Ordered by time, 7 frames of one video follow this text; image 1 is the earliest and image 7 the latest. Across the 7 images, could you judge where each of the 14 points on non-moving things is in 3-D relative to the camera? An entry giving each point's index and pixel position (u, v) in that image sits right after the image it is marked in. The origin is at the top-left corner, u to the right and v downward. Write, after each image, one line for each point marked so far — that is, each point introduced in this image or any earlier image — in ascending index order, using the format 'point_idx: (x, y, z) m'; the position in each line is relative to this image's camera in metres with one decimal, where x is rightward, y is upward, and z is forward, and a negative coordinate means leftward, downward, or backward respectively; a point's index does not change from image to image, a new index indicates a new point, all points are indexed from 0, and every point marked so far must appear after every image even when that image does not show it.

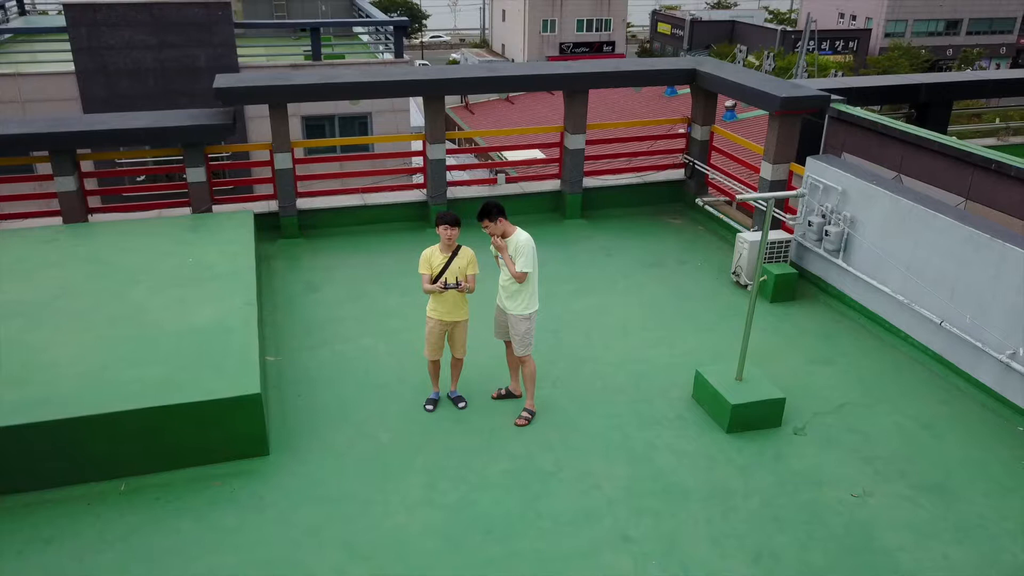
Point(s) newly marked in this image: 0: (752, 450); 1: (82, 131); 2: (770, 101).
0: (+1.7, -1.1, +5.8) m
1: (-4.2, +1.5, +8.1) m
2: (+2.6, +1.9, +8.4) m
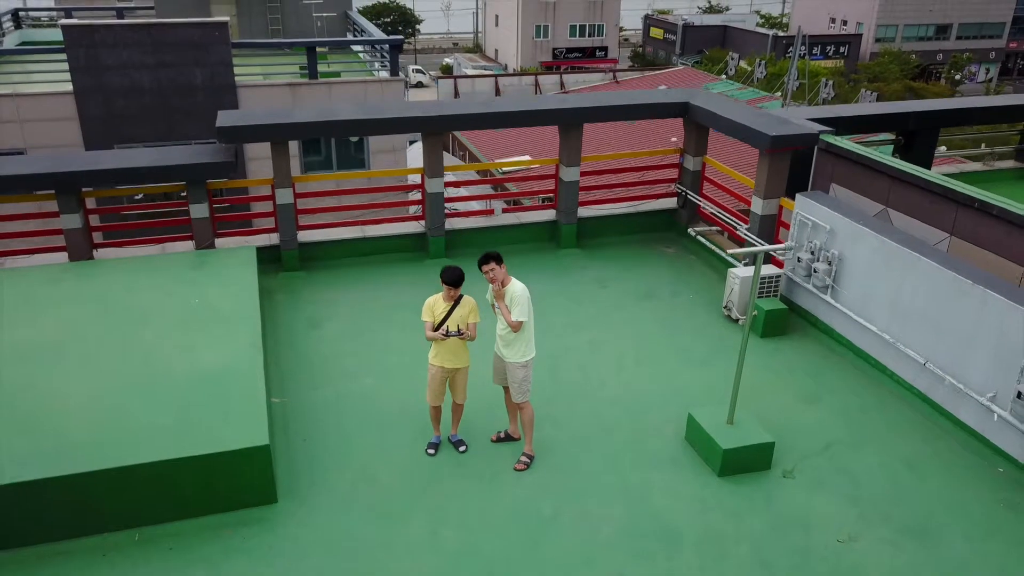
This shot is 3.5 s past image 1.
0: (+1.7, -1.5, +6.0) m
1: (-4.3, +1.2, +8.3) m
2: (+2.6, +1.6, +8.6) m
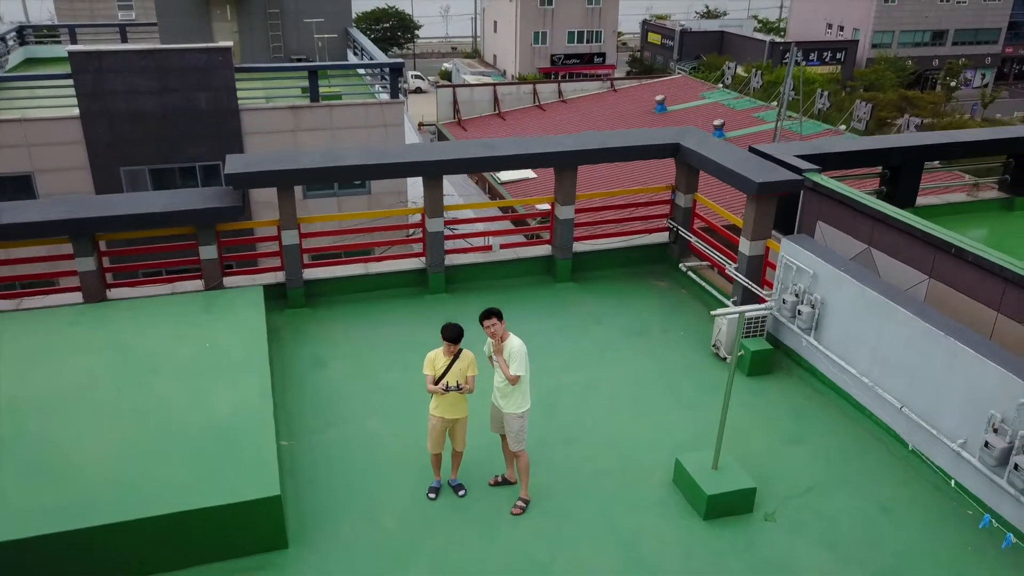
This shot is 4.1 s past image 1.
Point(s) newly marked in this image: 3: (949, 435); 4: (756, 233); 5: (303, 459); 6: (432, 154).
0: (+1.6, -1.9, +6.3) m
1: (-4.3, +0.7, +8.6) m
2: (+2.6, +1.1, +9.0) m
3: (+3.6, -1.2, +6.8) m
4: (+2.7, +0.6, +9.2) m
5: (-1.8, -1.5, +7.2) m
6: (-0.9, +1.6, +9.6) m
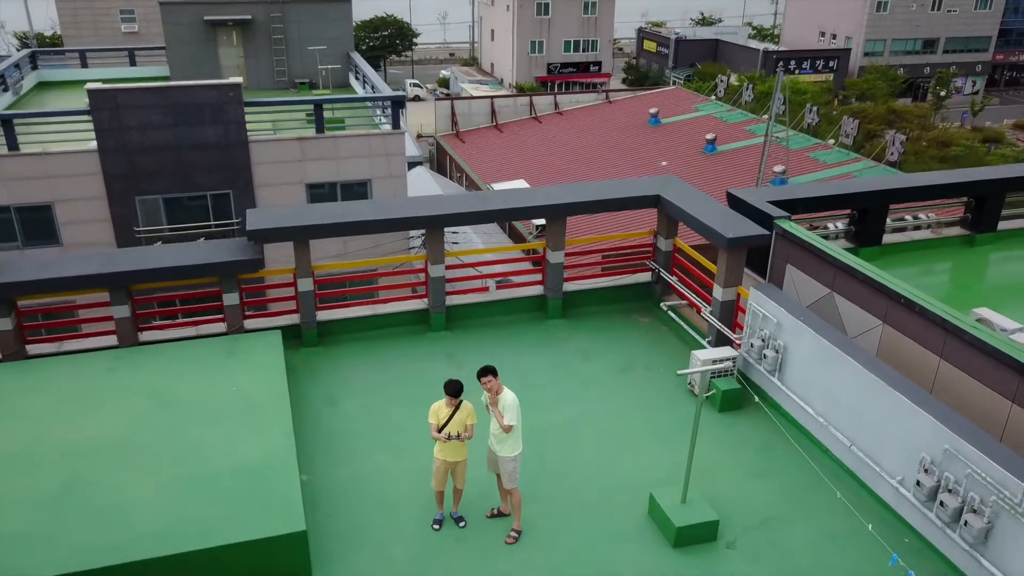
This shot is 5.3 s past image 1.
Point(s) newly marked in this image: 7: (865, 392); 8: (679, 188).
0: (+1.6, -2.4, +7.3) m
1: (-4.4, +0.2, +9.6) m
2: (+2.5, +0.6, +9.9) m
3: (+3.6, -1.7, +7.7) m
4: (+2.7, +0.1, +10.1) m
5: (-1.9, -2.0, +8.1) m
6: (-1.0, +1.0, +10.5) m
7: (+3.4, -1.0, +8.0) m
8: (+2.3, +1.4, +11.3) m
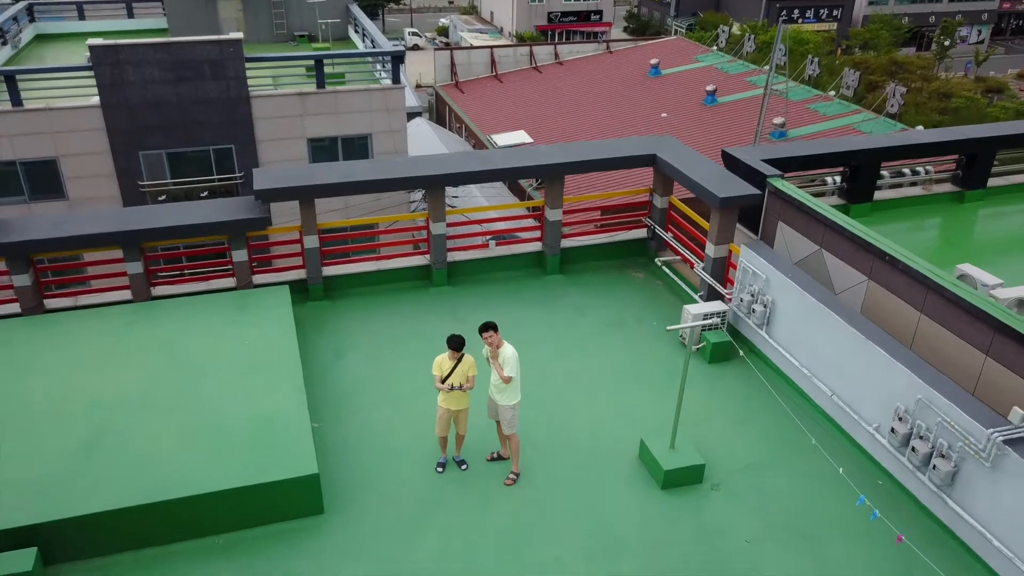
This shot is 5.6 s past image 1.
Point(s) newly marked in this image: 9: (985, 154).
0: (+1.6, -2.1, +7.8) m
1: (-4.4, +0.7, +9.9) m
2: (+2.5, +1.1, +10.2) m
3: (+3.5, -1.3, +8.2) m
4: (+2.7, +0.6, +10.5) m
5: (-1.9, -1.6, +8.6) m
6: (-1.0, +1.6, +10.8) m
7: (+3.4, -0.6, +8.4) m
8: (+2.3, +2.0, +11.6) m
9: (+8.0, +2.3, +13.9) m
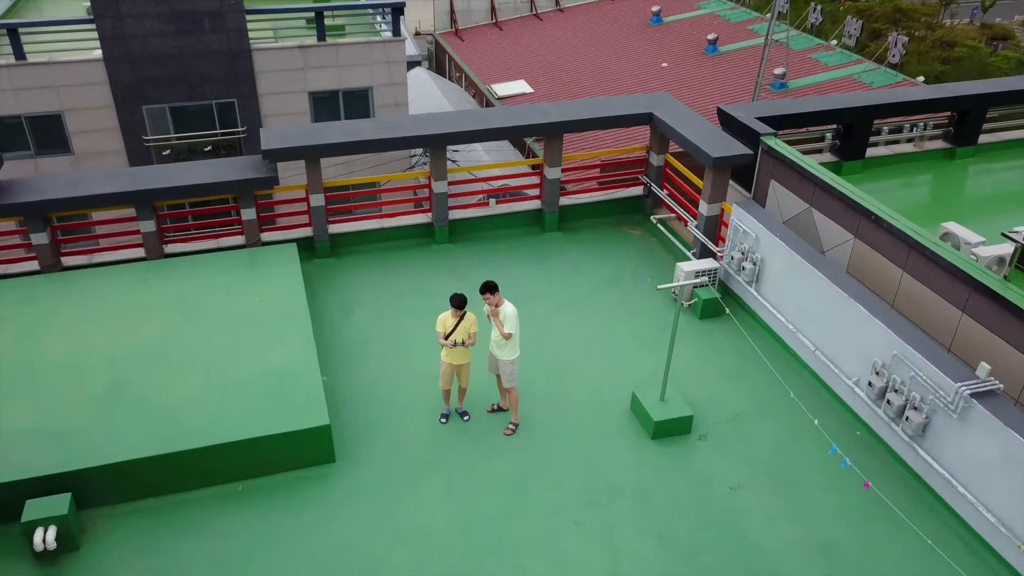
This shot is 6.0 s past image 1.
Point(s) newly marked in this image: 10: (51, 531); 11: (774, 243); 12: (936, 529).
0: (+1.6, -1.7, +8.3) m
1: (-4.4, +1.2, +10.2) m
2: (+2.5, +1.7, +10.5) m
3: (+3.5, -0.9, +8.7) m
4: (+2.6, +1.2, +10.8) m
5: (-1.9, -1.1, +9.1) m
6: (-1.0, +2.2, +11.1) m
7: (+3.4, -0.2, +8.8) m
8: (+2.3, +2.6, +11.9) m
9: (+8.0, +3.0, +14.1) m
10: (-3.8, -2.0, +6.9) m
11: (+3.1, +0.5, +9.7) m
12: (+3.9, -2.2, +7.6) m
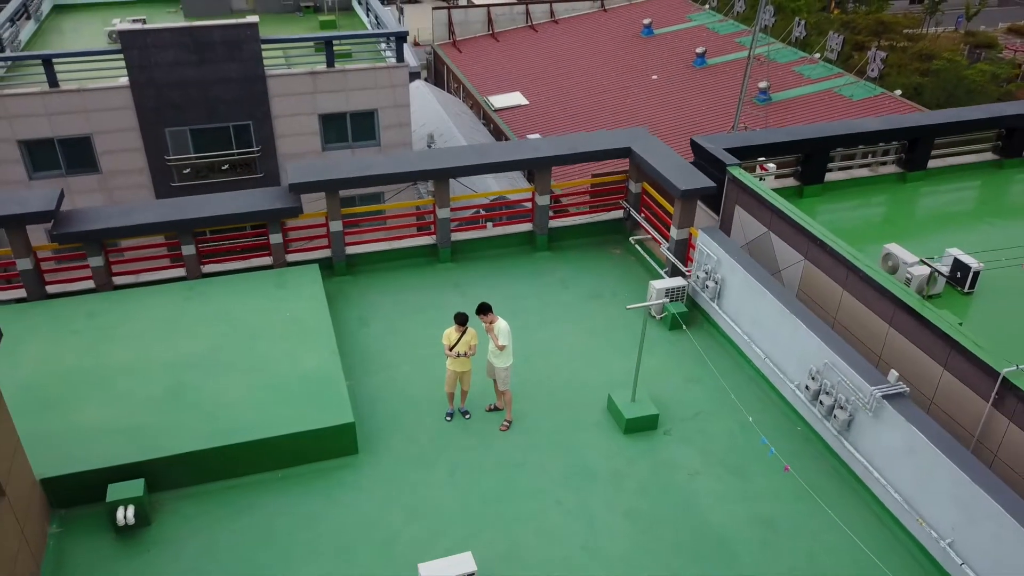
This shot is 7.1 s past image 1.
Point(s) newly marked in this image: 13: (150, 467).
0: (+1.5, -1.9, +9.9) m
1: (-4.5, +1.0, +11.8) m
2: (+2.4, +1.5, +12.1) m
3: (+3.5, -1.1, +10.2) m
4: (+2.6, +1.0, +12.4) m
5: (-2.0, -1.4, +10.6) m
6: (-1.1, +1.9, +12.6) m
7: (+3.3, -0.4, +10.4) m
8: (+2.2, +2.4, +13.4) m
9: (+7.9, +2.8, +15.7) m
10: (-3.9, -2.3, +8.4) m
11: (+3.0, +0.3, +11.3) m
12: (+3.8, -2.4, +9.1) m
13: (-3.9, -1.9, +8.8) m
